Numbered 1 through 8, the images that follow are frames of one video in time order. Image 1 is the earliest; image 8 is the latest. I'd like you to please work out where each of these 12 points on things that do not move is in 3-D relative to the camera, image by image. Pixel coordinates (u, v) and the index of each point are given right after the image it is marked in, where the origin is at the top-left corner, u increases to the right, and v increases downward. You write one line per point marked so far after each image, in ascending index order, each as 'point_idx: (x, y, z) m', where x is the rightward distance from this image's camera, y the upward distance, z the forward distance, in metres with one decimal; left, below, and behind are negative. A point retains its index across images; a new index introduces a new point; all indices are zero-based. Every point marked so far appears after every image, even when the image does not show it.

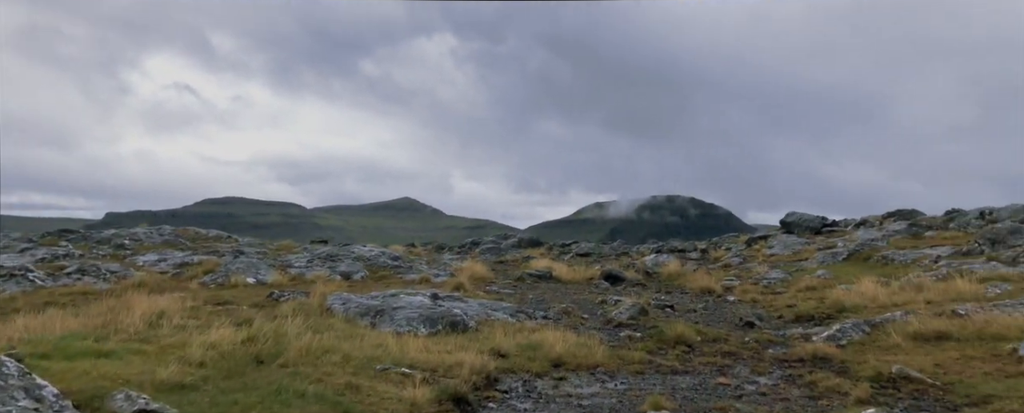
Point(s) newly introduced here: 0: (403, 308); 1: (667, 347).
0: (-2.7, -2.5, +18.7) m
1: (+3.7, -3.4, +18.3) m
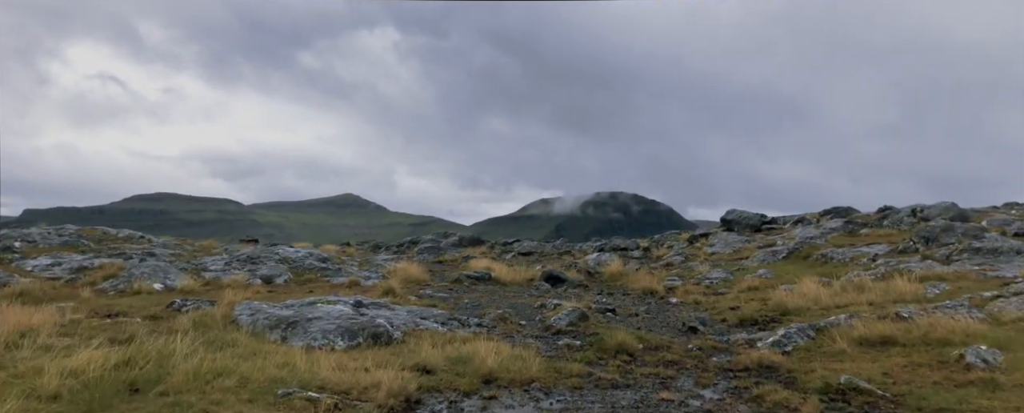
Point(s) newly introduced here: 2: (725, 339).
0: (-4.3, -2.5, +17.1) m
1: (+2.1, -3.4, +17.2) m
2: (+5.3, -3.3, +18.9) m
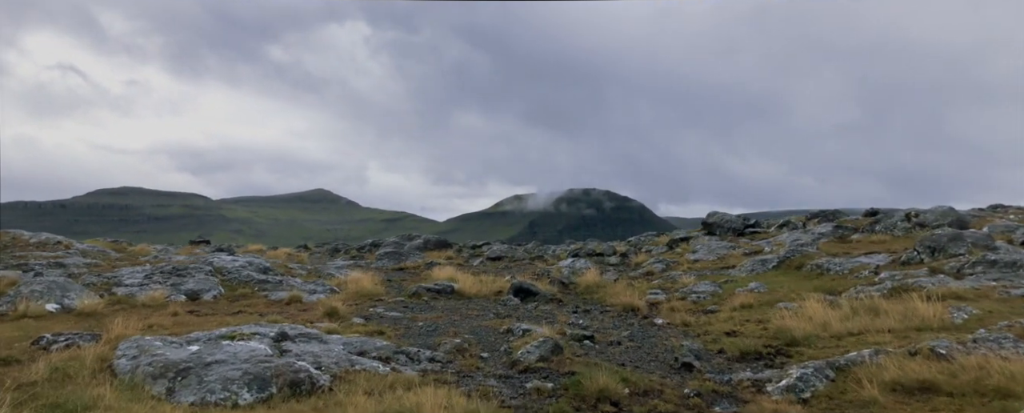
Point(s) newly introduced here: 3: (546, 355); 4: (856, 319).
0: (-5.1, -2.7, +13.5) m
1: (+1.3, -3.6, +13.8) m
2: (+4.4, -3.5, +15.7) m
3: (+0.8, -3.3, +17.0) m
4: (+8.7, -2.9, +19.4) m
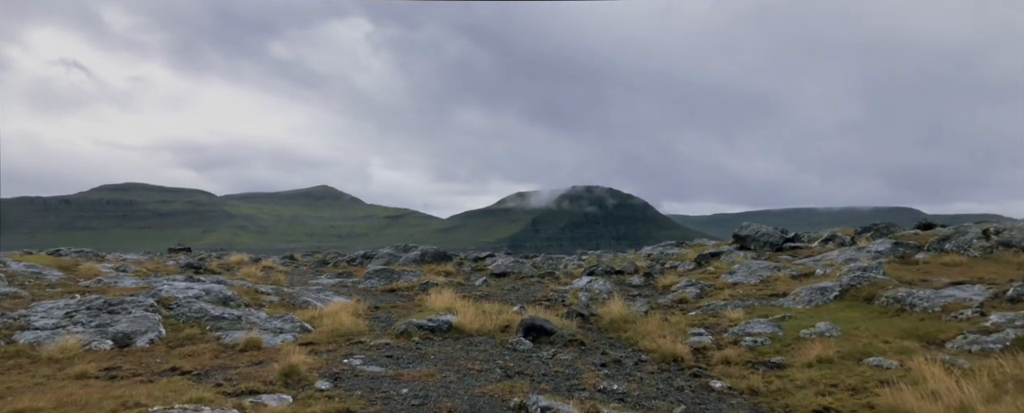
0: (-4.8, -3.4, +8.2) m
1: (+1.6, -4.3, +8.5) m
2: (+4.7, -4.2, +10.3) m
3: (+1.0, -4.0, +11.7) m
4: (+9.0, -3.5, +14.1) m
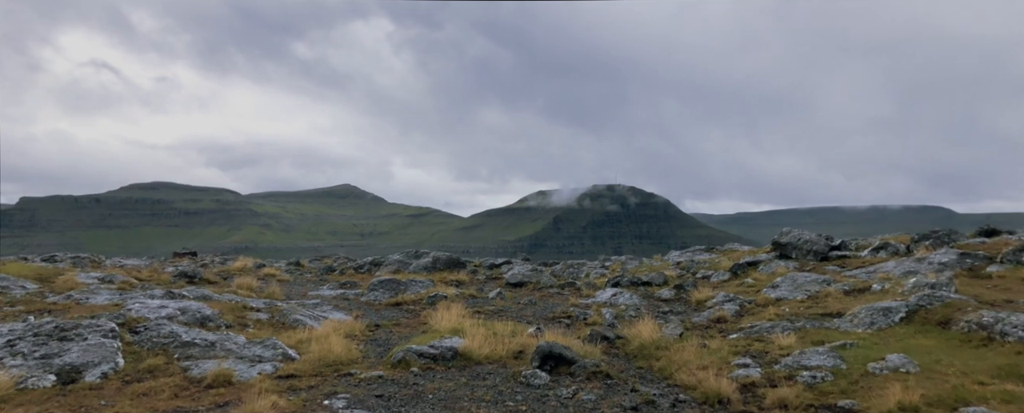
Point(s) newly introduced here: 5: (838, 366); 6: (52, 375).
0: (-4.9, -3.7, +5.0) m
1: (+1.6, -4.6, +5.2) m
2: (+4.7, -4.5, +6.9) m
3: (+1.1, -4.2, +8.4) m
4: (+9.1, -3.8, +10.5) m
5: (+8.1, -4.0, +19.0) m
6: (-10.2, -3.8, +17.0) m
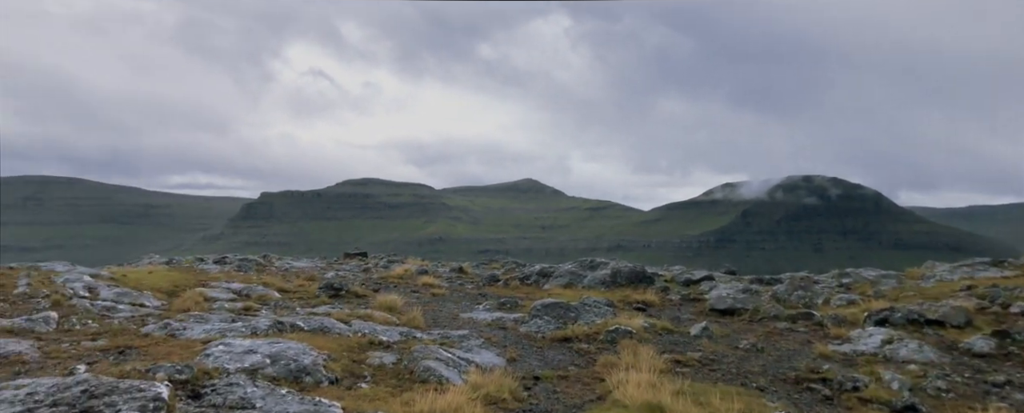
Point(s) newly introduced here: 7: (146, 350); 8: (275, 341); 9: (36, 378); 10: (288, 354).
0: (-4.6, -4.1, -1.8) m
1: (+1.7, -5.0, -3.1) m
2: (+5.1, -4.9, -2.1) m
3: (+2.0, -4.6, +0.1) m
4: (+10.3, -4.1, +0.3) m
5: (+11.2, -4.2, +8.8) m
6: (-7.0, -4.1, +11.2) m
7: (-9.4, -3.5, +19.6) m
8: (-5.8, -3.3, +19.2) m
9: (-10.2, -3.4, +16.5) m
10: (-5.2, -3.4, +18.1) m
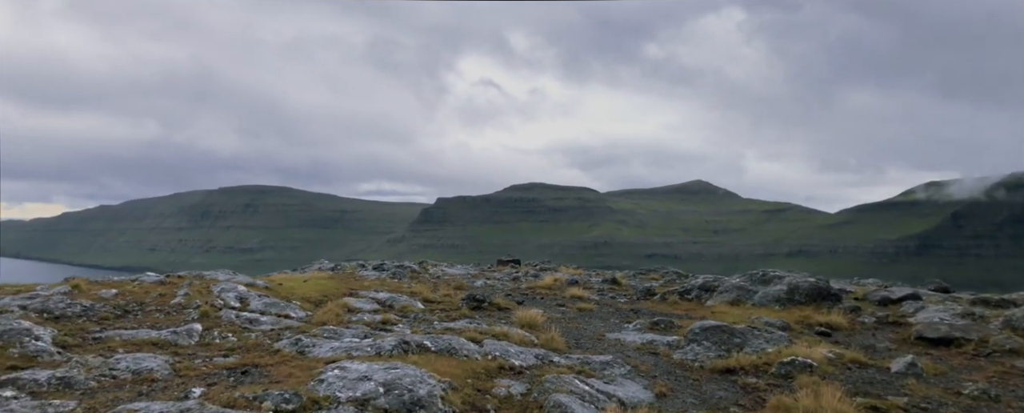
0: (-5.9, -4.3, -3.2) m
1: (-0.1, -5.1, -5.9) m
2: (+3.5, -5.0, -5.7) m
3: (+0.9, -4.8, -2.8) m
4: (+9.0, -4.2, -4.4) m
5: (+11.8, -4.3, +3.7) m
6: (-5.5, -4.3, +9.9) m
7: (-6.0, -3.8, +18.7) m
8: (-2.6, -3.6, +17.5) m
9: (-7.5, -3.7, +15.8) m
10: (-2.2, -3.7, +16.3) m
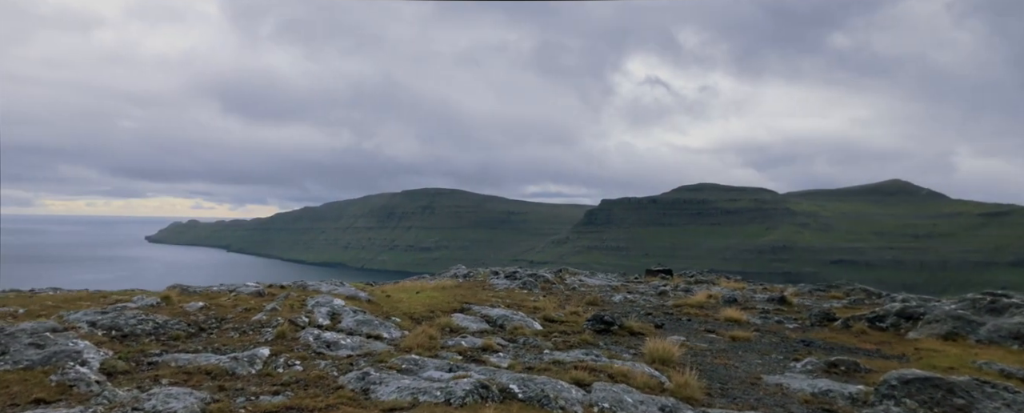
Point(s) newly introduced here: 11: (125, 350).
0: (-8.7, -4.4, -6.6) m
1: (-3.6, -5.1, -10.5) m
2: (-0.1, -4.9, -11.1) m
3: (-1.9, -4.7, -7.7) m
4: (+5.7, -4.1, -11.0) m
5: (+10.1, -4.2, -3.8) m
6: (-5.4, -4.4, +6.1) m
7: (-3.9, -3.9, +14.8) m
8: (-0.9, -3.7, +12.9) m
9: (-6.0, -3.8, +12.3) m
10: (-0.8, -3.8, +11.6) m
11: (-10.0, -3.7, +19.8) m
